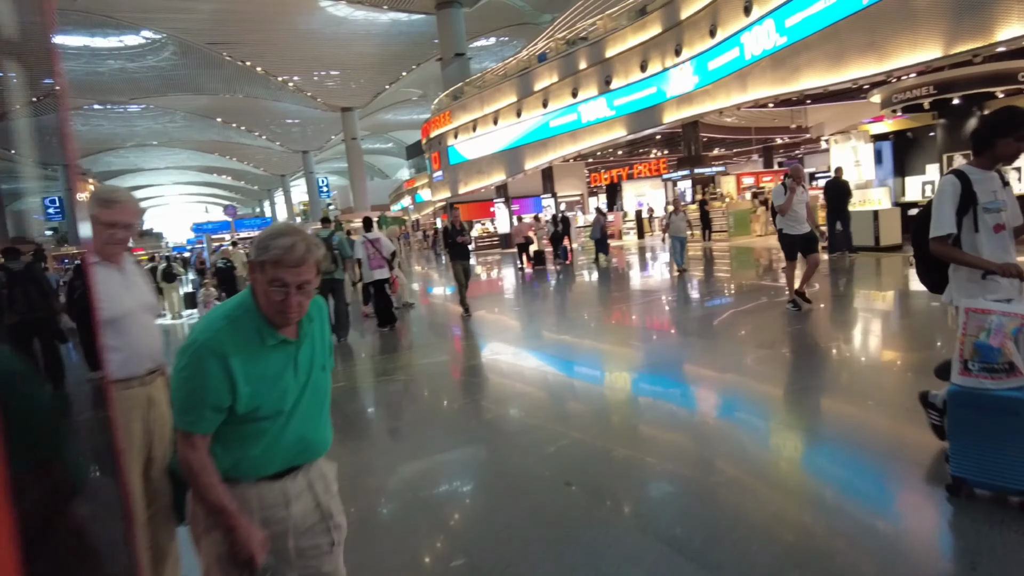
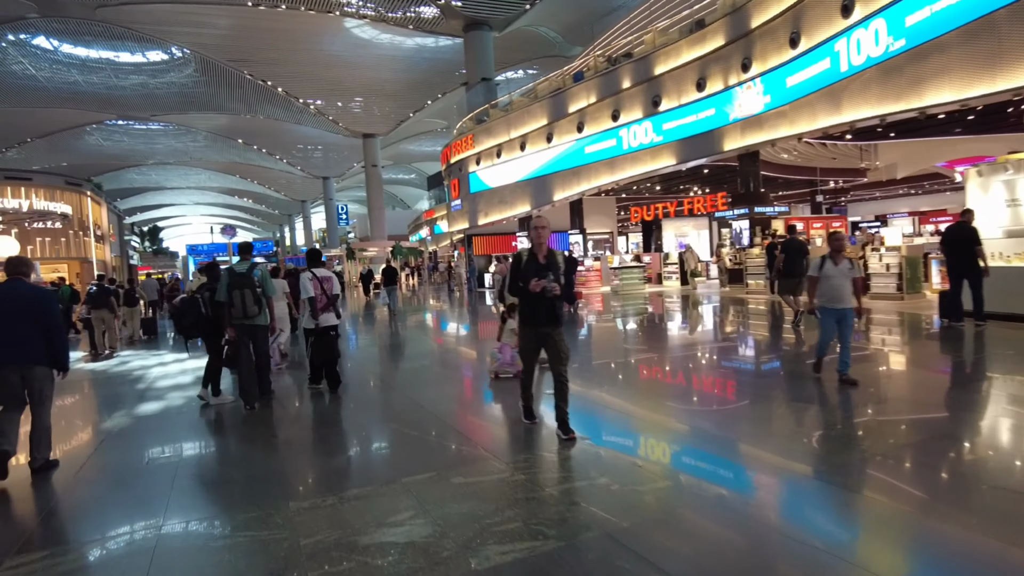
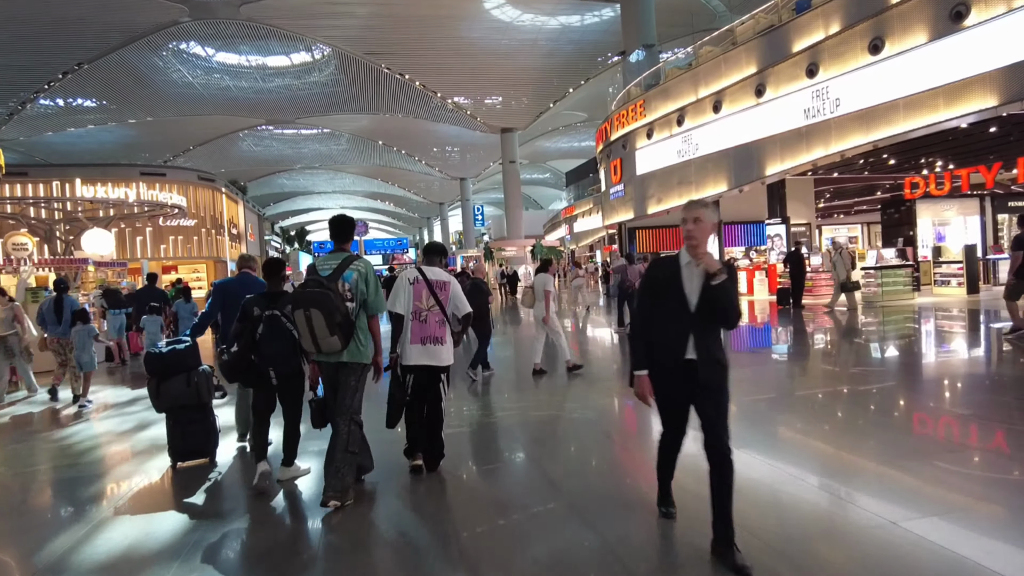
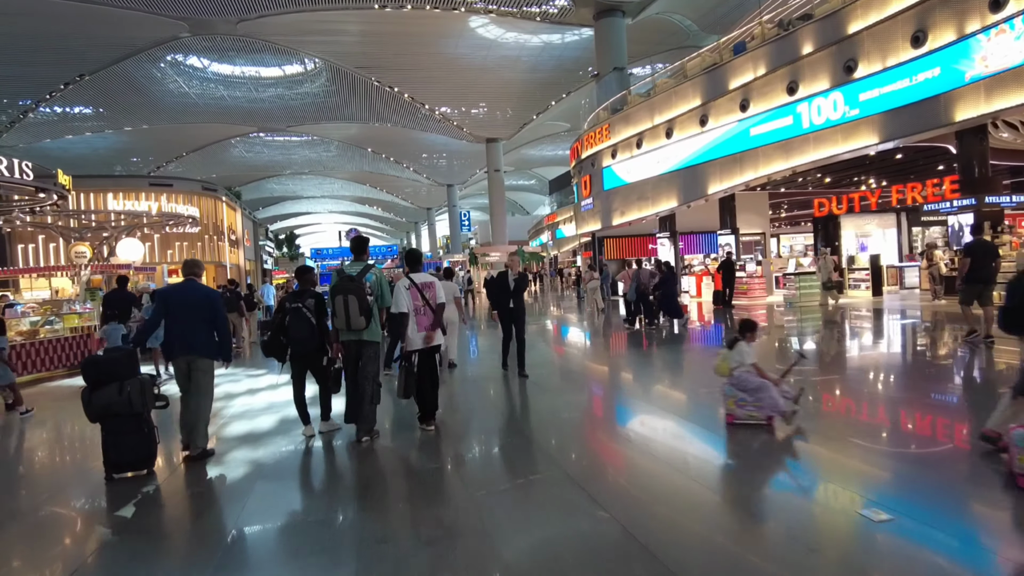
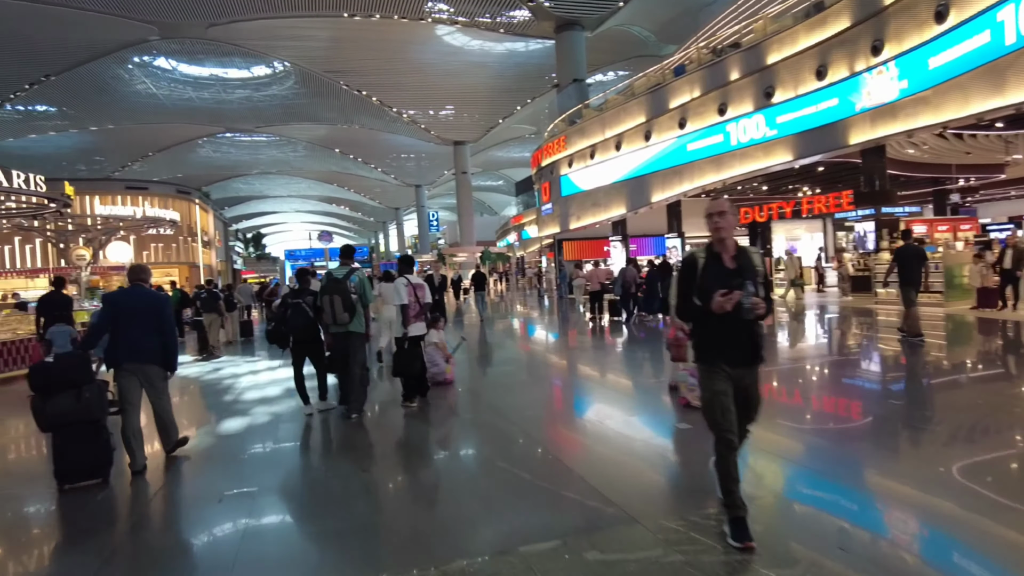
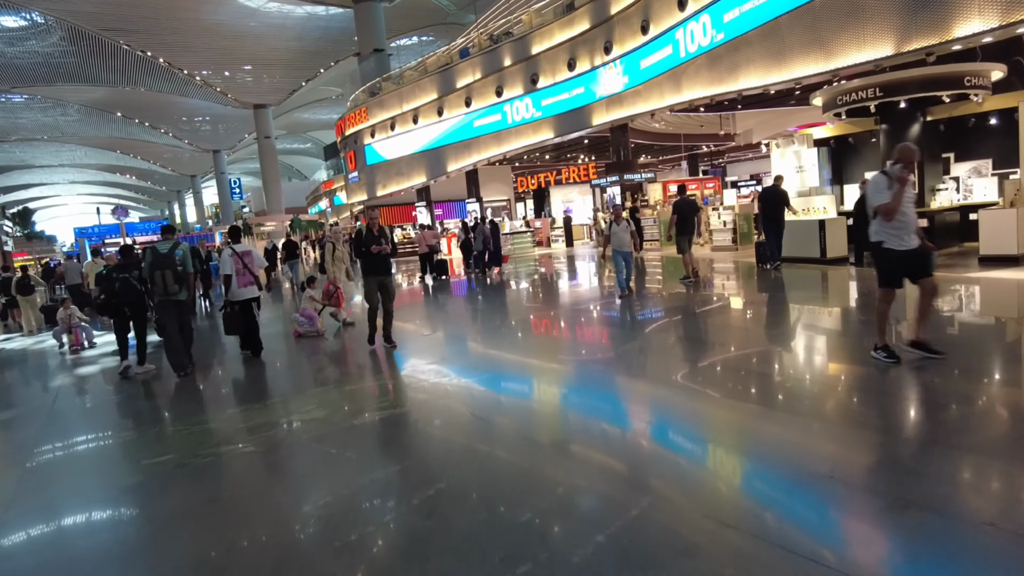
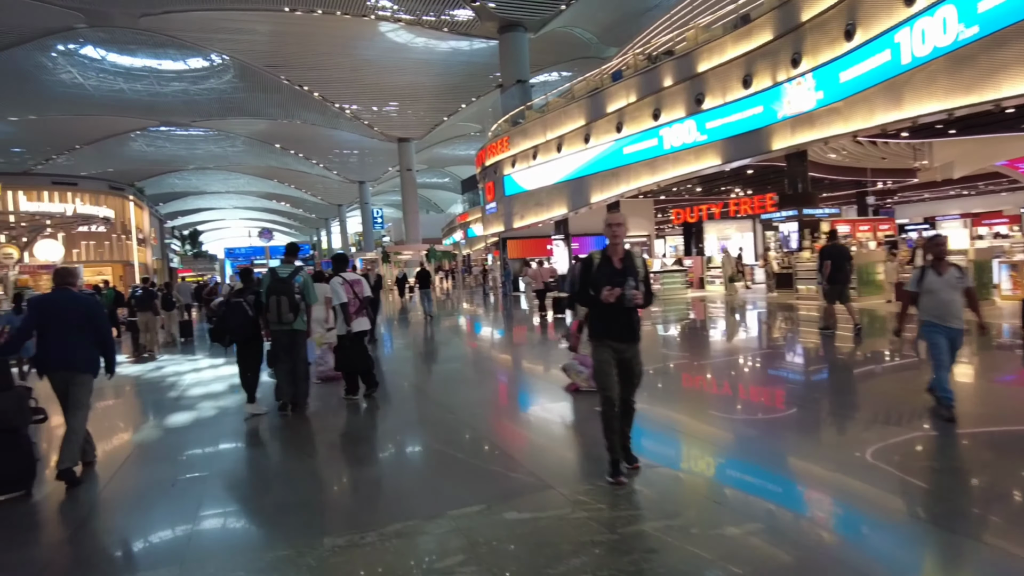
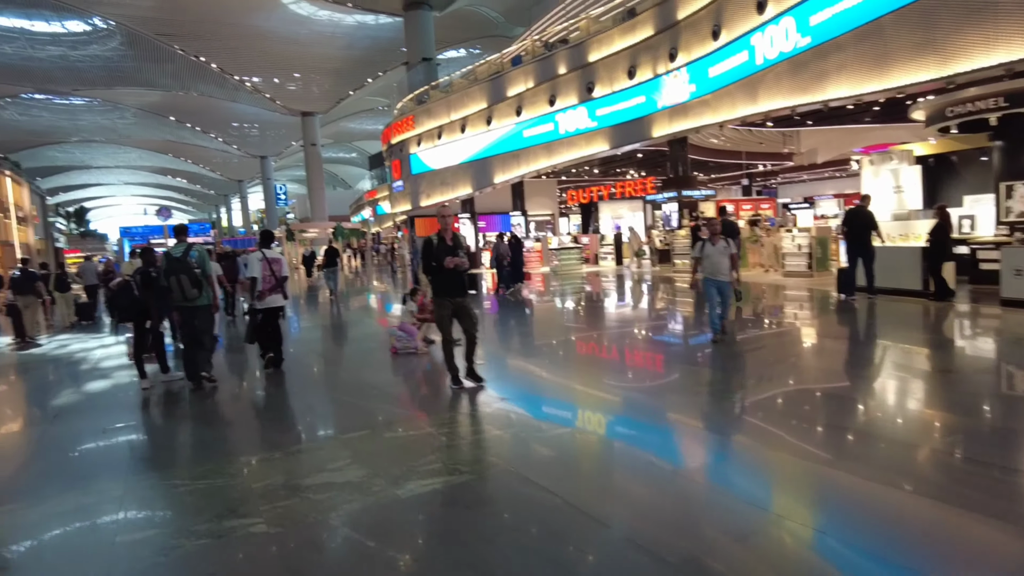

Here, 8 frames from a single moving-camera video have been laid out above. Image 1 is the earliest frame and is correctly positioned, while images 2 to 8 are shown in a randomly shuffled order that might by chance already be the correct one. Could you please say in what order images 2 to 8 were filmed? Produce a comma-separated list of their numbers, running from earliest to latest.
6, 8, 2, 7, 5, 4, 3
